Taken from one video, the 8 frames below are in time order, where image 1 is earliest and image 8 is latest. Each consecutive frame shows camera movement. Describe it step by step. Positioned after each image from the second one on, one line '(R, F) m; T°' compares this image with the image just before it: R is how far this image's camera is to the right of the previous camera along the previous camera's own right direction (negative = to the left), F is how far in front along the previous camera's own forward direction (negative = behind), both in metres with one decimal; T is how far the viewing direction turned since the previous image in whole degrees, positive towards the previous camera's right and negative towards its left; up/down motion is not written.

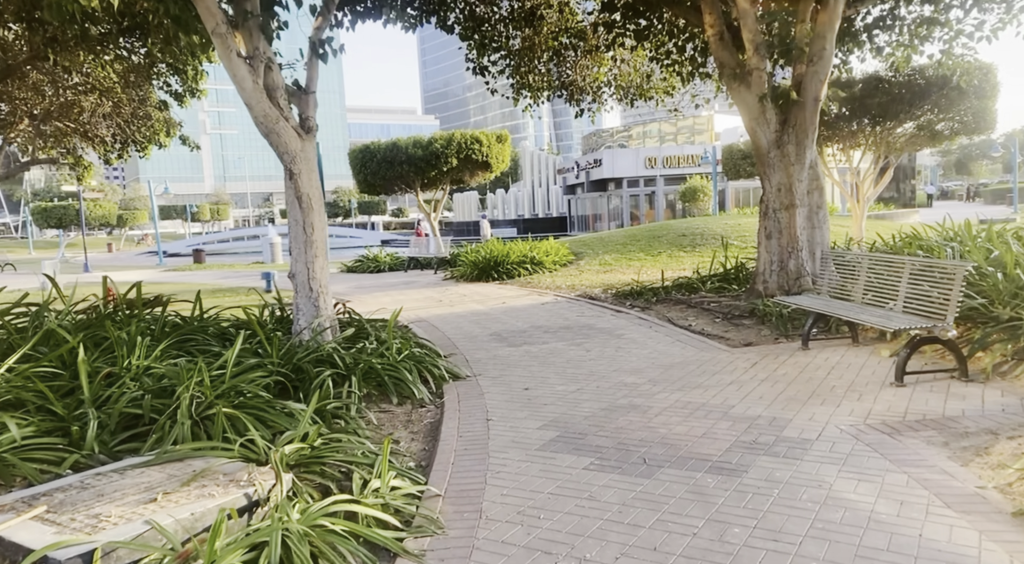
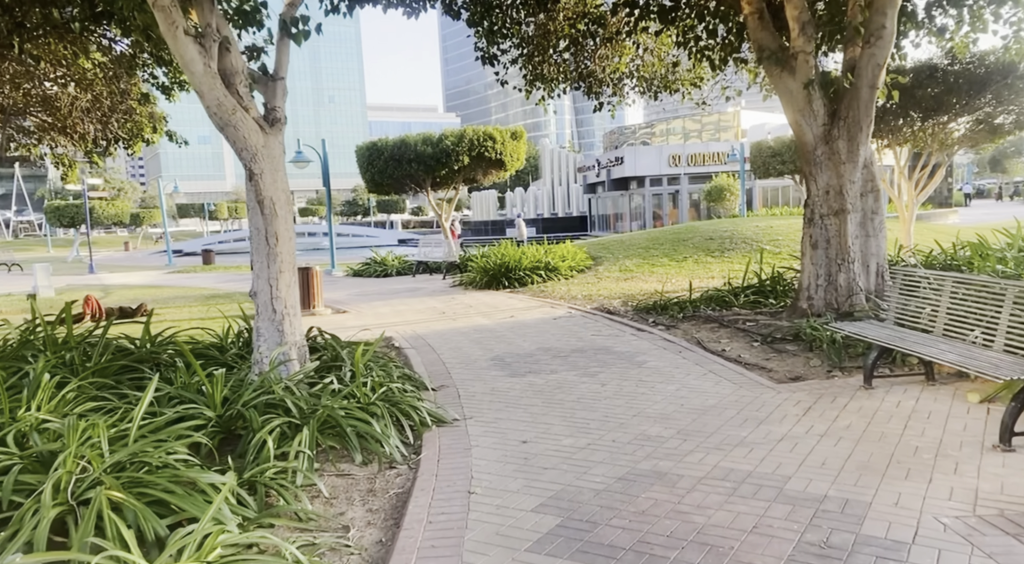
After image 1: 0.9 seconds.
(+0.2, +1.2) m; -2°
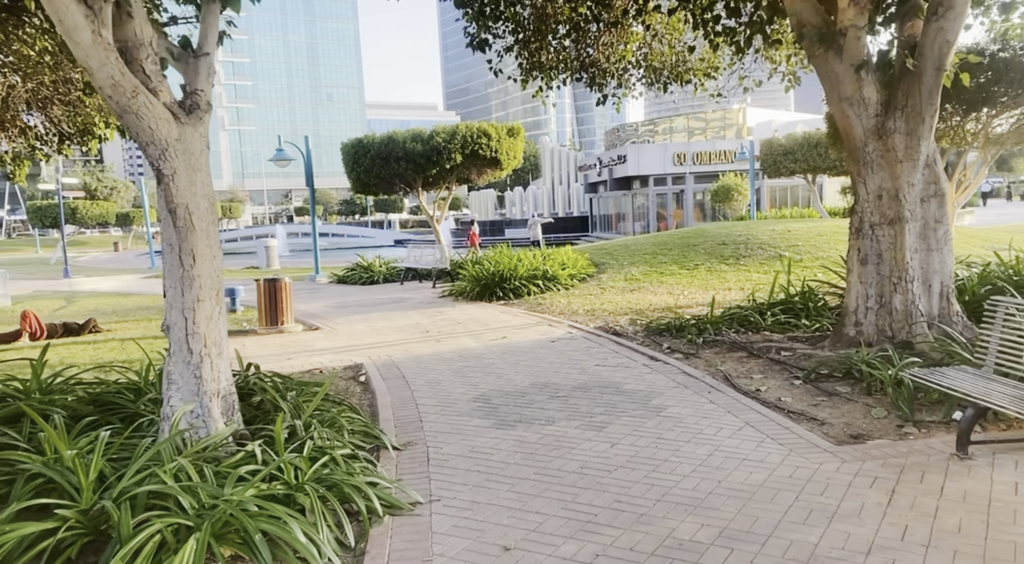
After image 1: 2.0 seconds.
(+0.1, +1.4) m; 0°
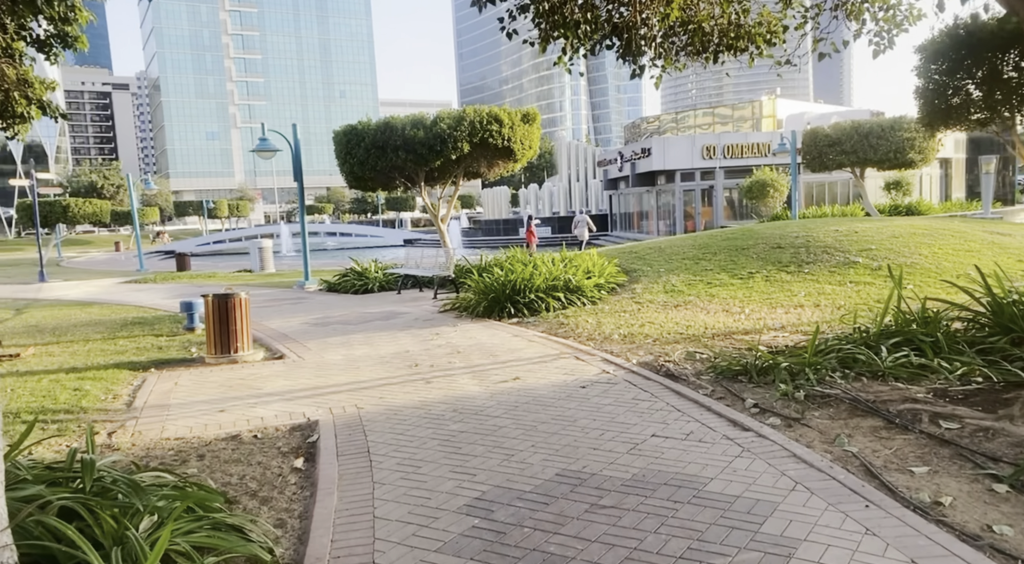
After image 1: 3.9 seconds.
(0.0, +2.6) m; -1°
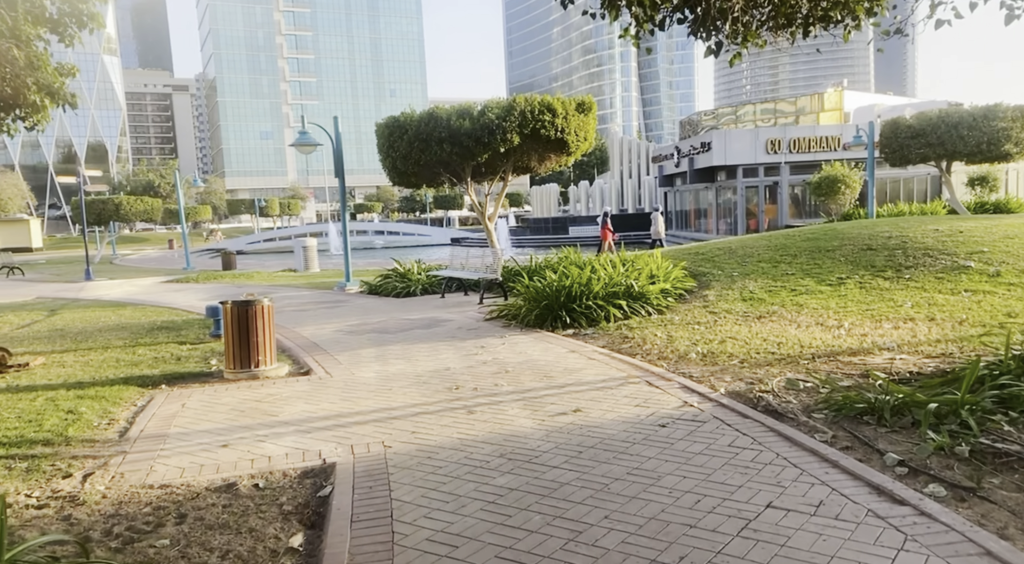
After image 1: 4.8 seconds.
(-0.1, +1.3) m; -3°
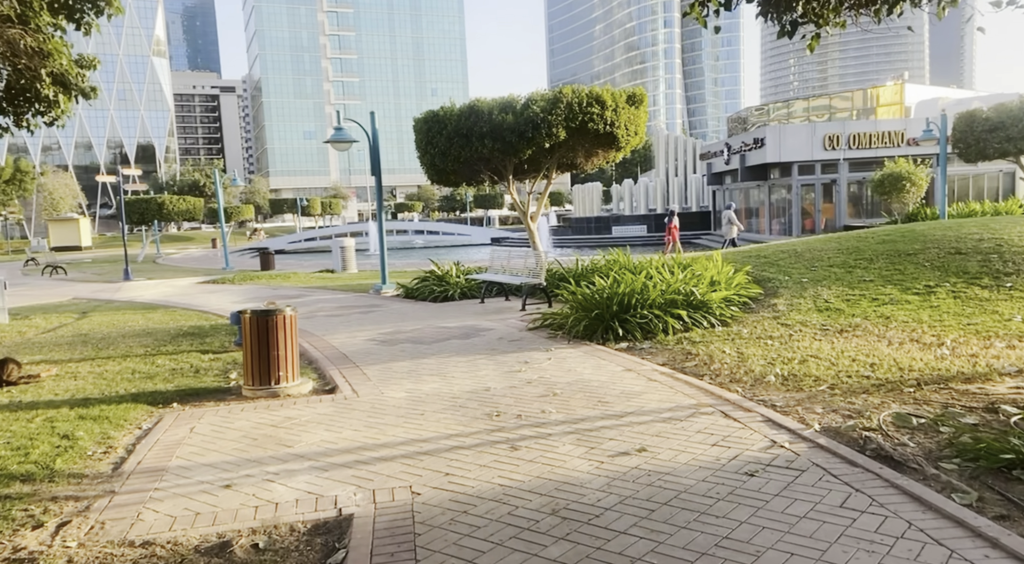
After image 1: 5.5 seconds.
(-0.1, +1.0) m; -3°
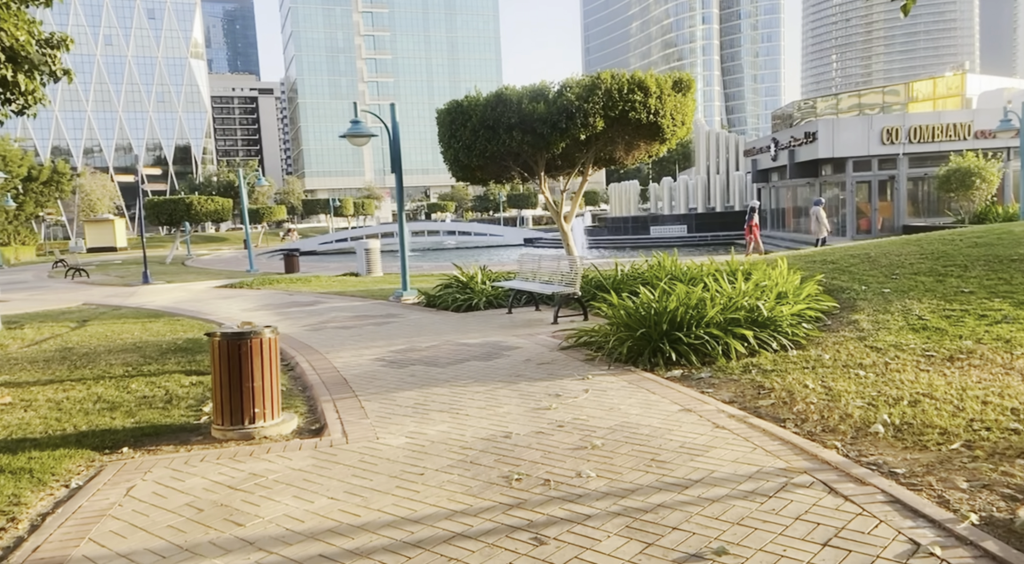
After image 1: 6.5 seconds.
(+0.1, +1.5) m; -2°
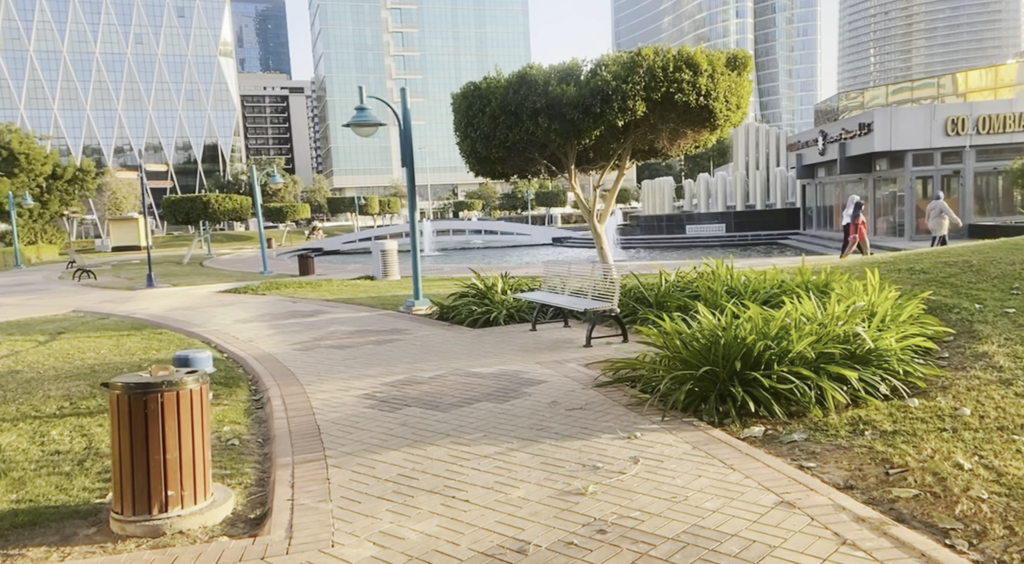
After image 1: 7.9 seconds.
(+0.1, +1.9) m; -2°
